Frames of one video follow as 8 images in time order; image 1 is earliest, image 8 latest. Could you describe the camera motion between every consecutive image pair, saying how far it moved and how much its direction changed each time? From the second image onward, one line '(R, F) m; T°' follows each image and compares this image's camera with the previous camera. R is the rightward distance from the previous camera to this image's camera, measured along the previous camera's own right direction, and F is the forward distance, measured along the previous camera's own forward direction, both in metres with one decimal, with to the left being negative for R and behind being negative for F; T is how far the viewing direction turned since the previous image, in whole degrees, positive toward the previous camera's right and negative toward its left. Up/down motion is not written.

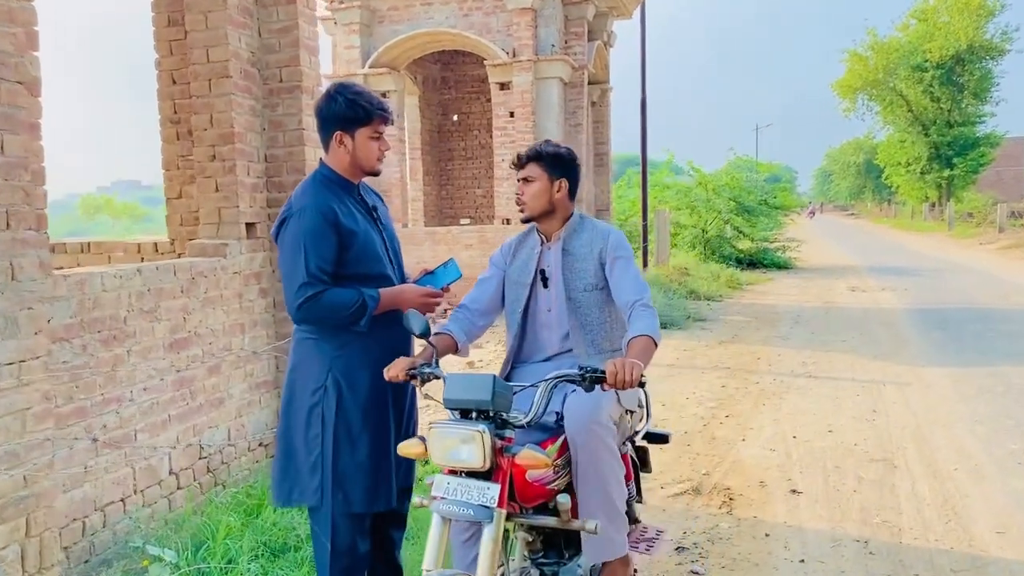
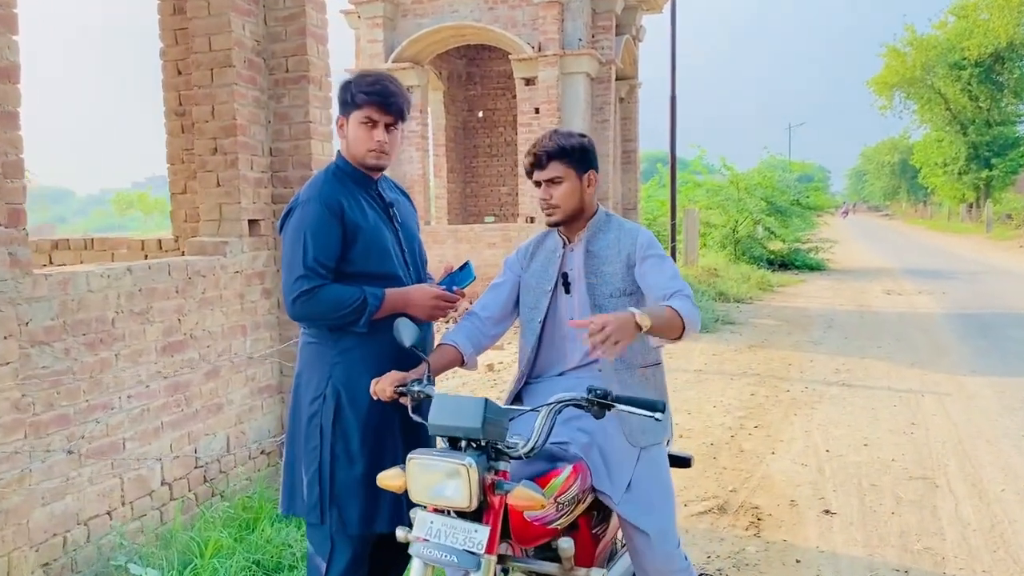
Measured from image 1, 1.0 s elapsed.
(+0.1, +0.3) m; -2°
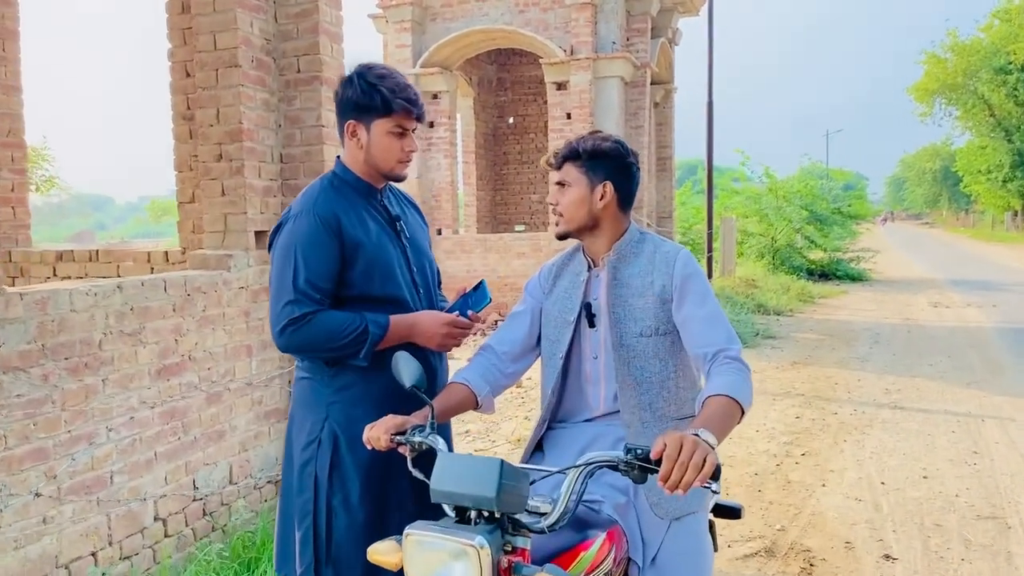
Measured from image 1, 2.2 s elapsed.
(0.0, +0.4) m; -2°
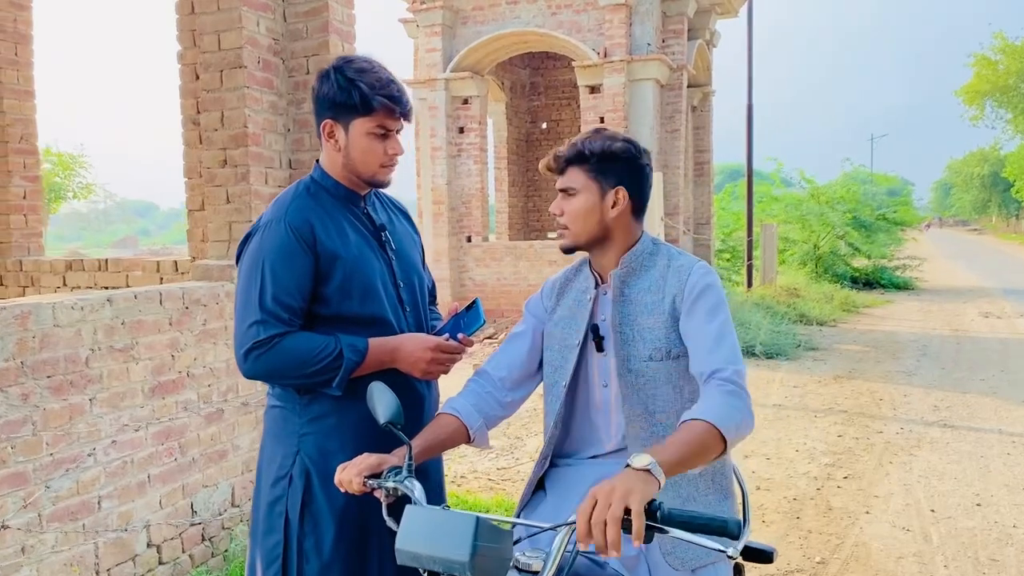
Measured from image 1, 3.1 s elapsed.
(+0.1, +0.3) m; -3°
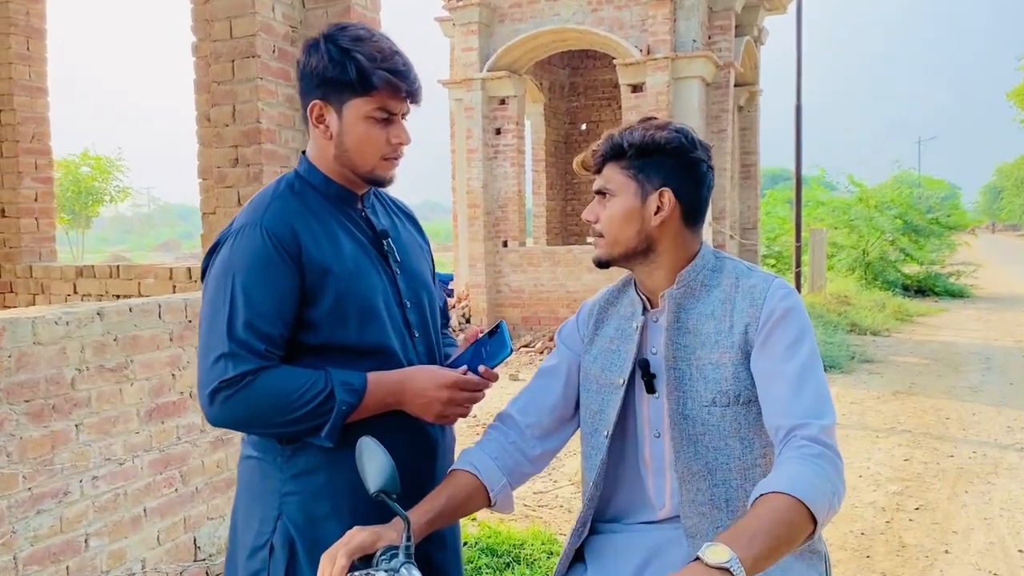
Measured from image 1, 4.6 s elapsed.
(0.0, +0.5) m; -3°
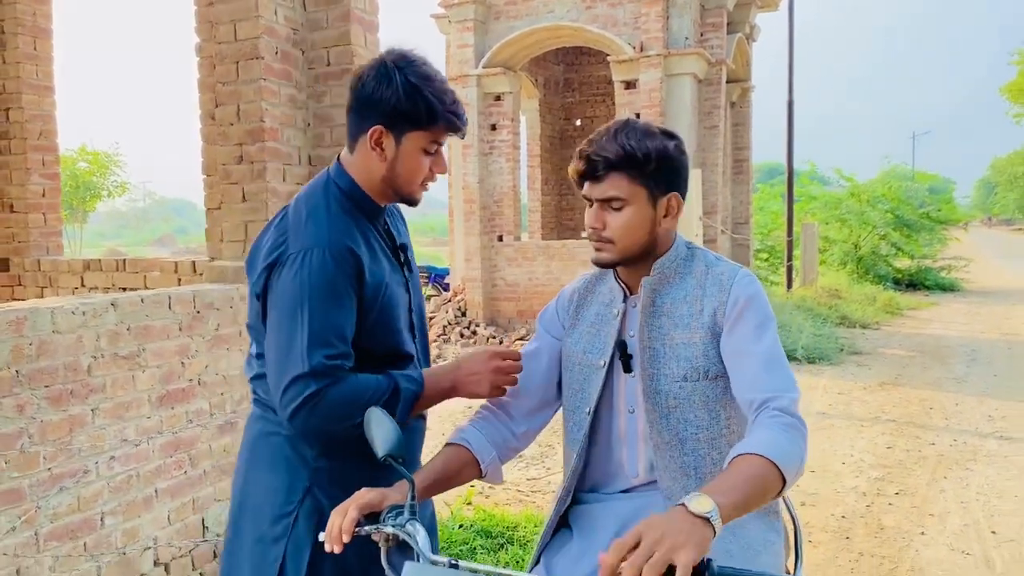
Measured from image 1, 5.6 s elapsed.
(0.0, -0.2) m; 0°
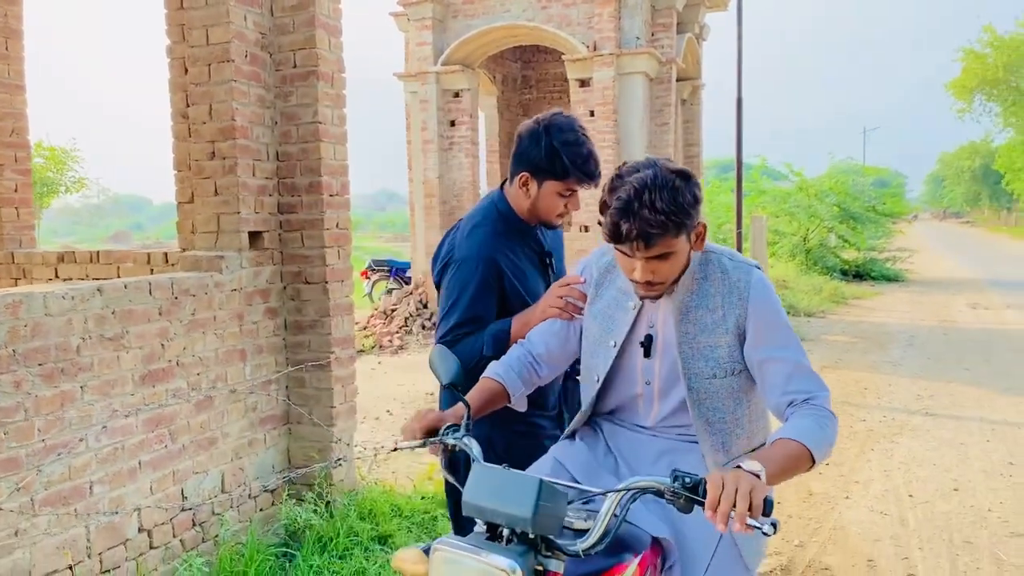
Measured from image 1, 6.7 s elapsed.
(0.0, -0.4) m; +3°
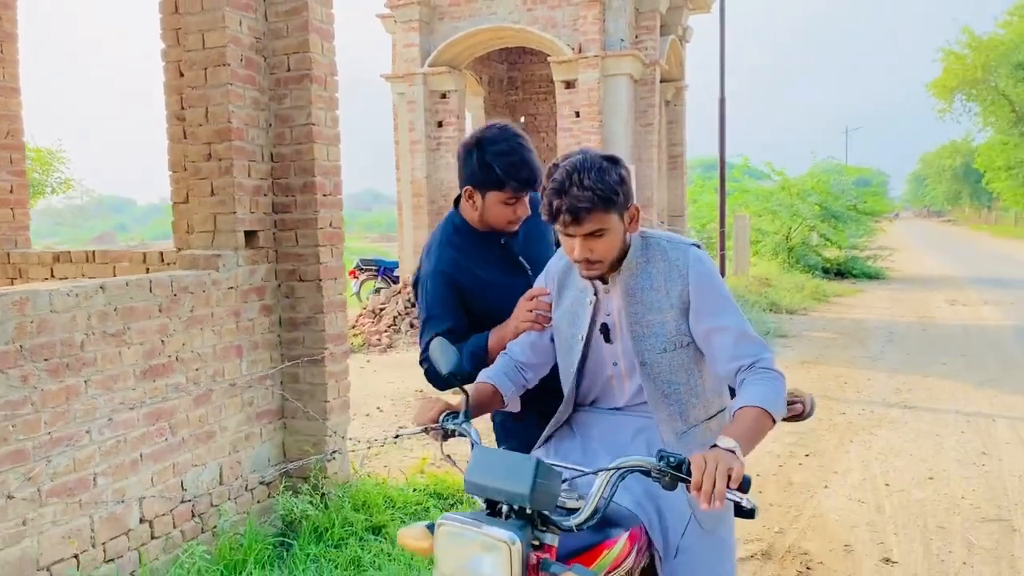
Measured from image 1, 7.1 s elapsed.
(0.0, -0.1) m; +1°
